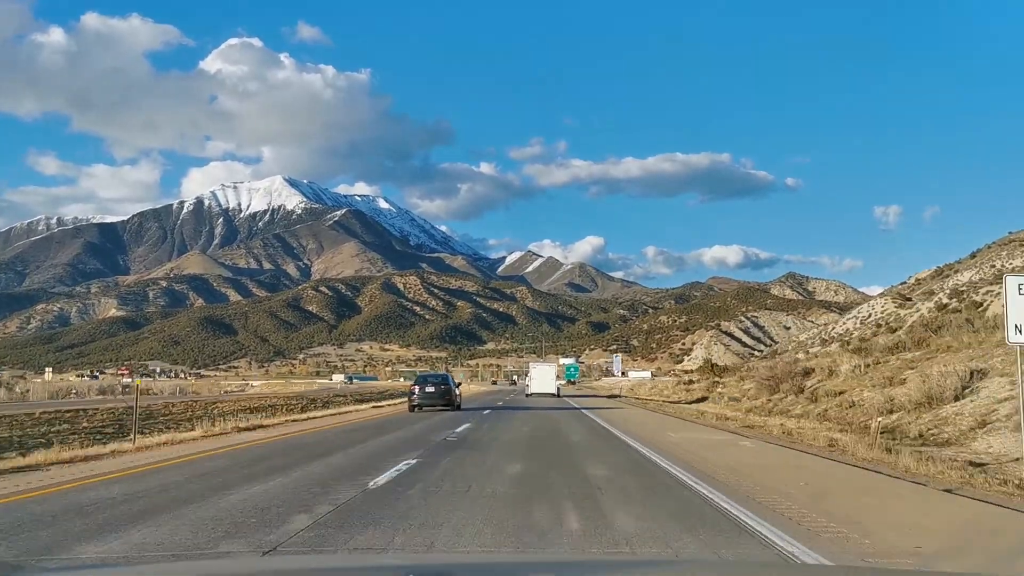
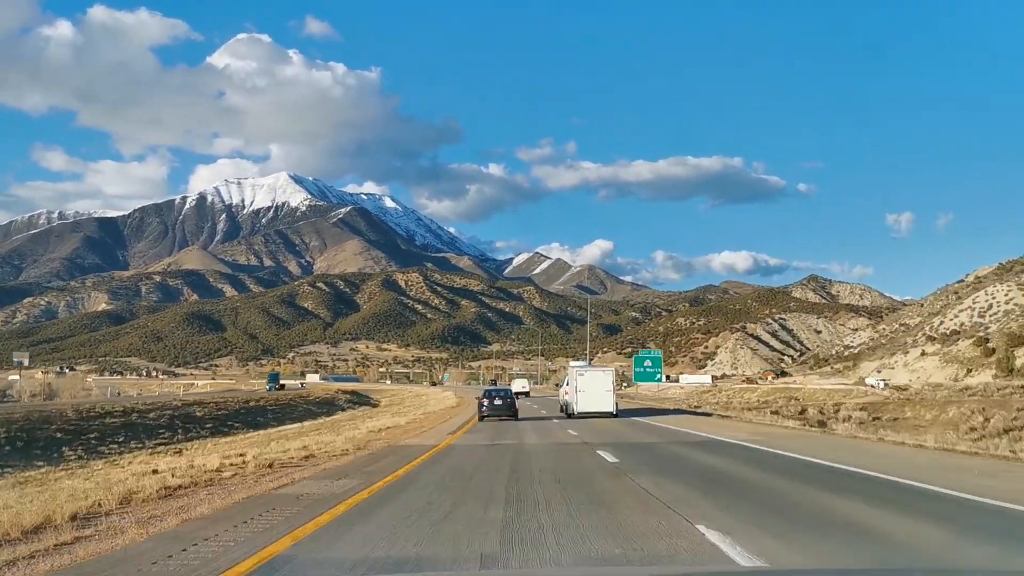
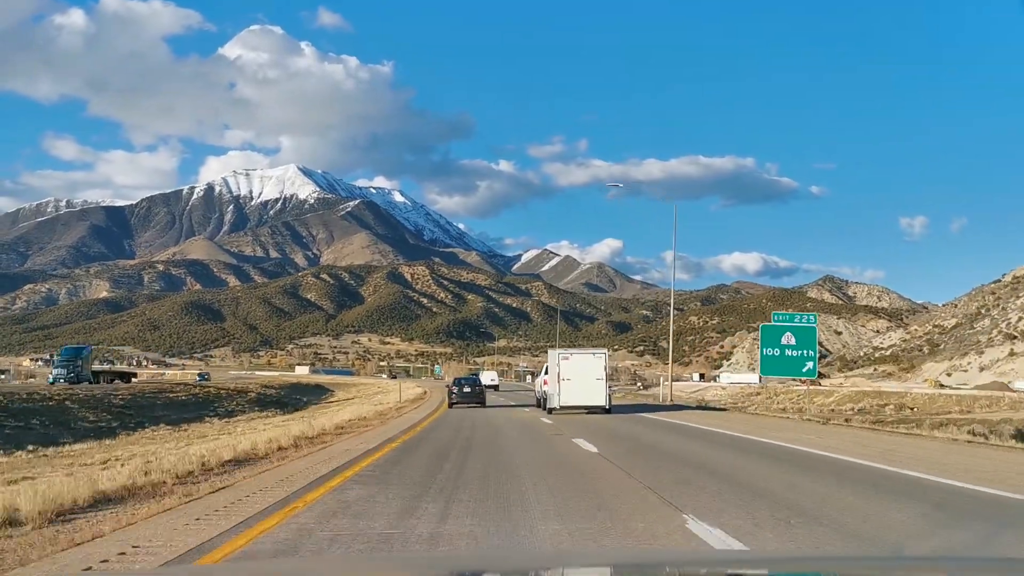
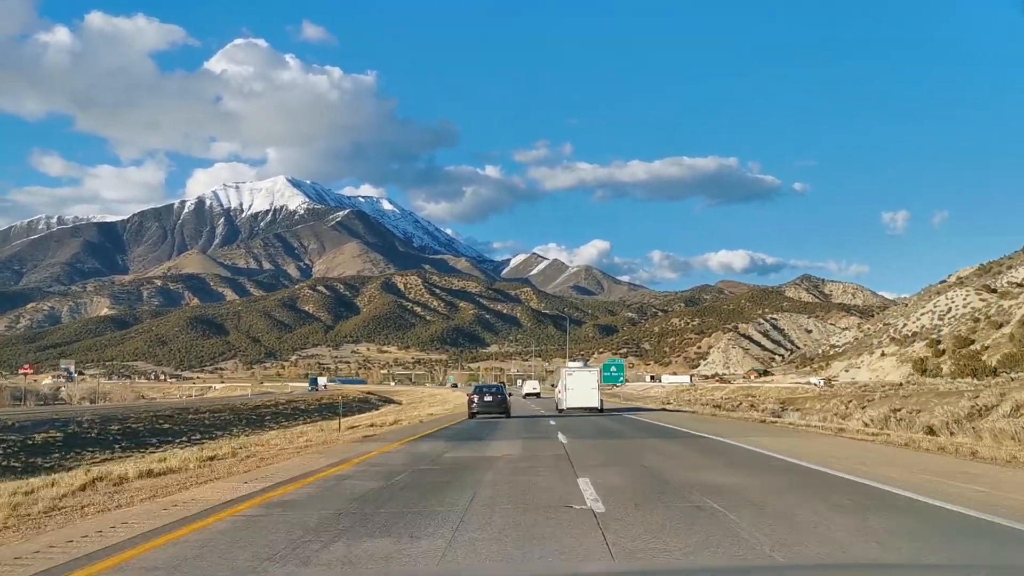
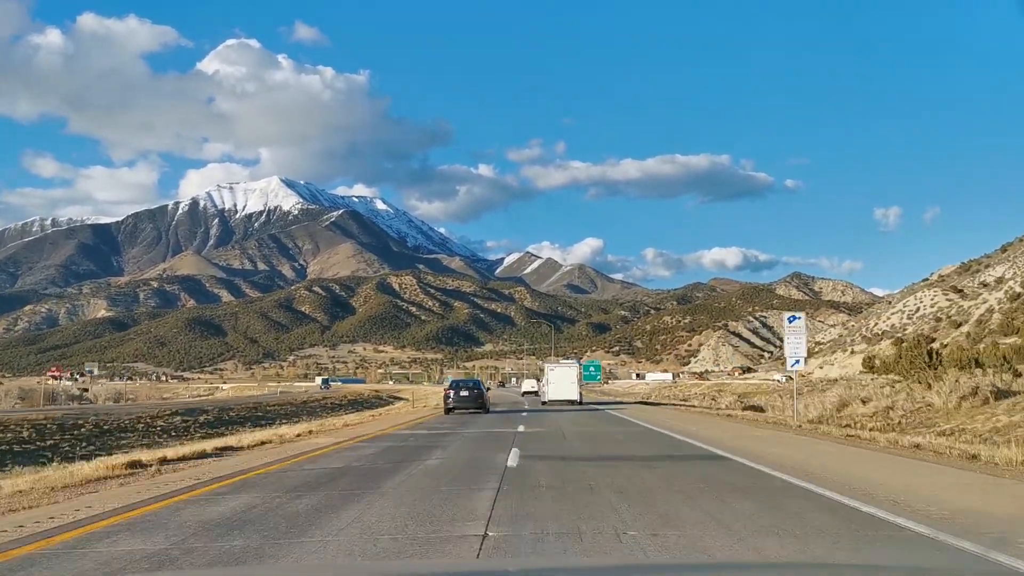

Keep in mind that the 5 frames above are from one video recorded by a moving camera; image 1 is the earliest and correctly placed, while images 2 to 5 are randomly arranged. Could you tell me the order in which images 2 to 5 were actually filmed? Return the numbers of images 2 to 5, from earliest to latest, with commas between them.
5, 4, 2, 3
